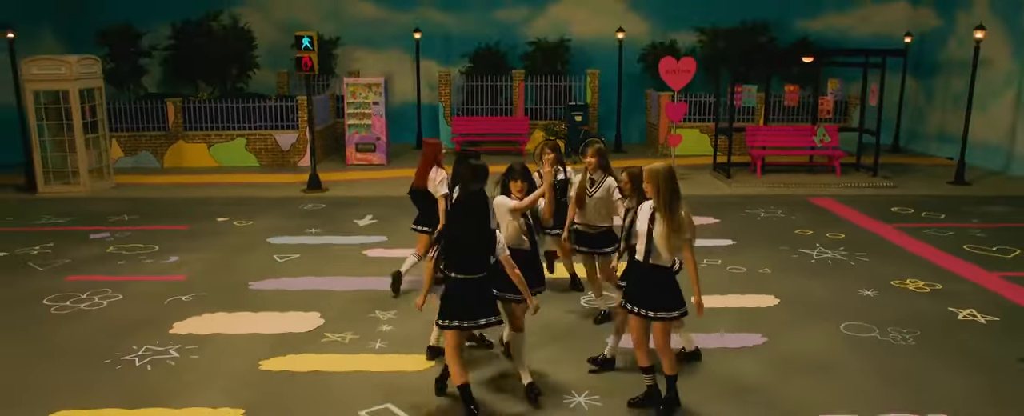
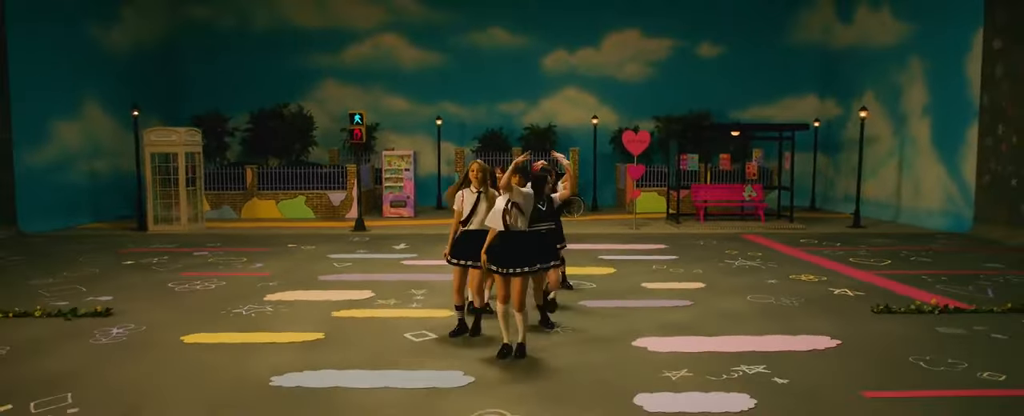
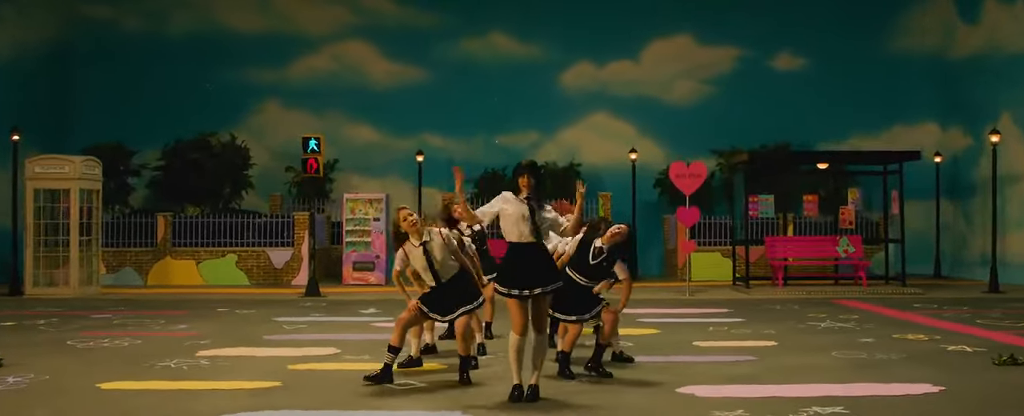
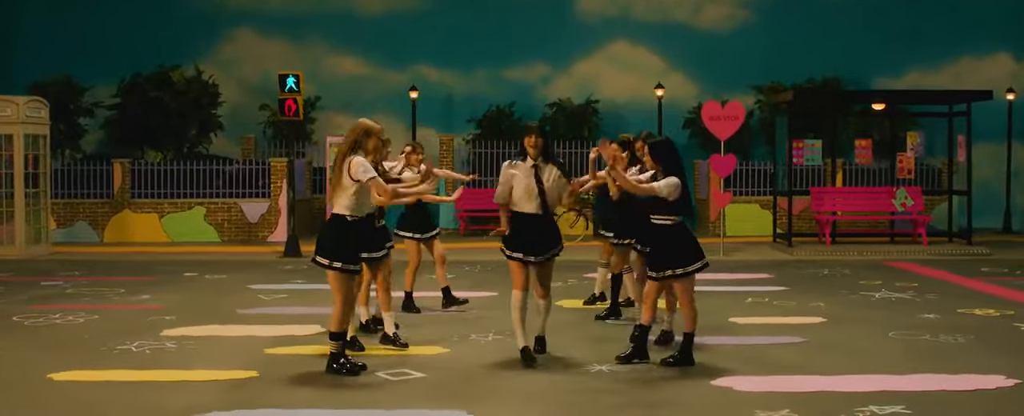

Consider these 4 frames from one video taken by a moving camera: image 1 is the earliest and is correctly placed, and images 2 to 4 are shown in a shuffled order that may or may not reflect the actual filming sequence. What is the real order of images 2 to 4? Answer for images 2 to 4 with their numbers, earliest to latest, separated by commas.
2, 3, 4
